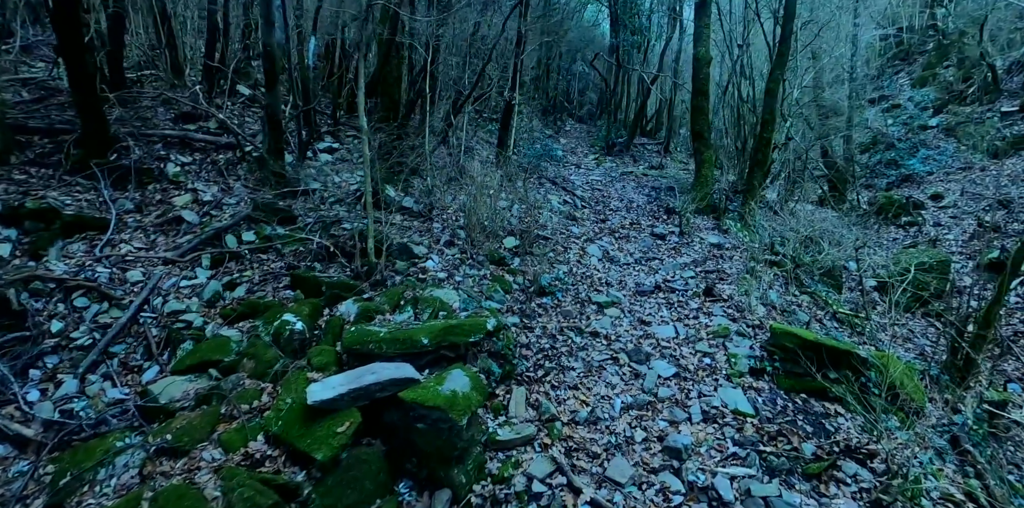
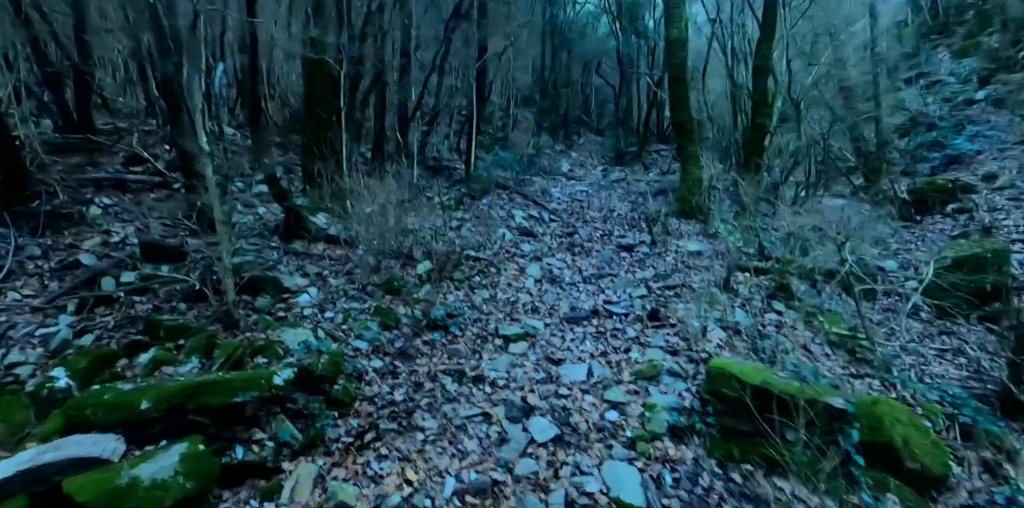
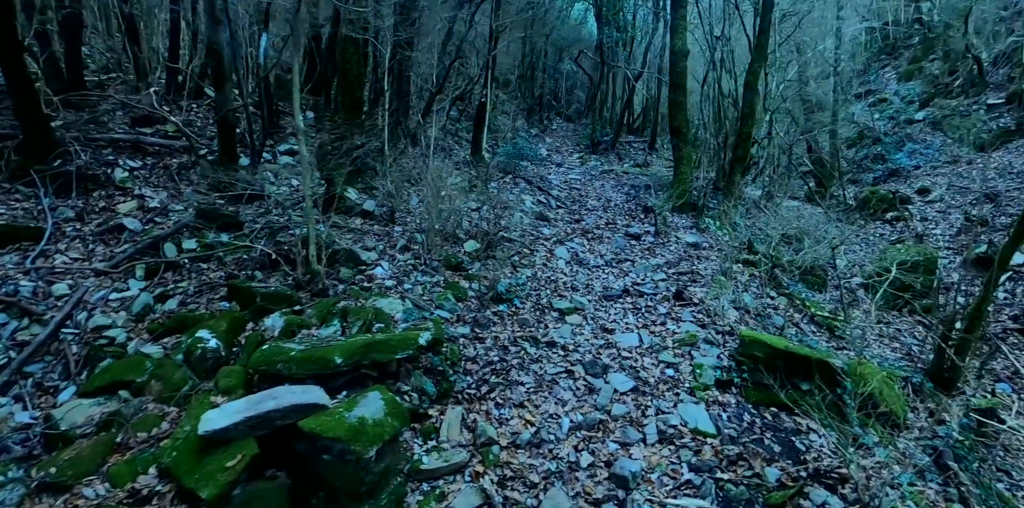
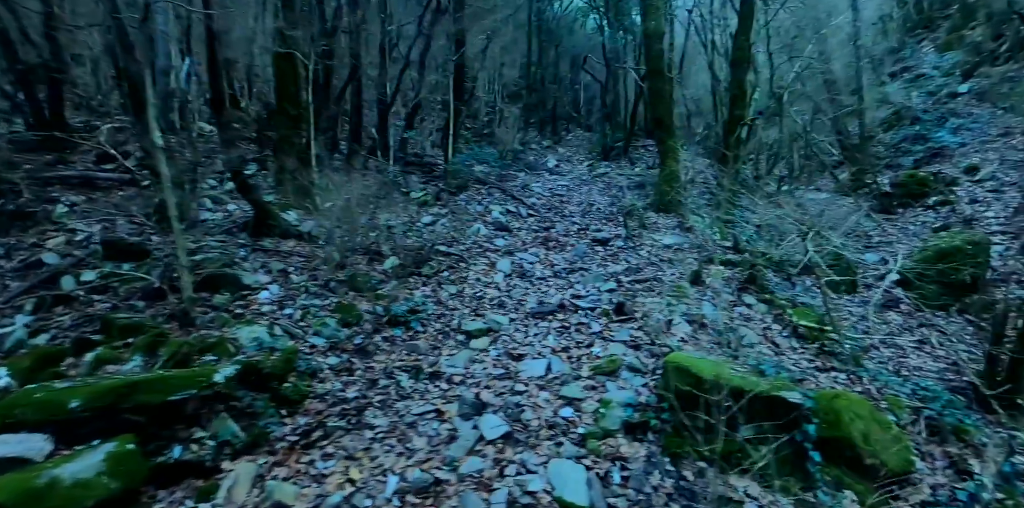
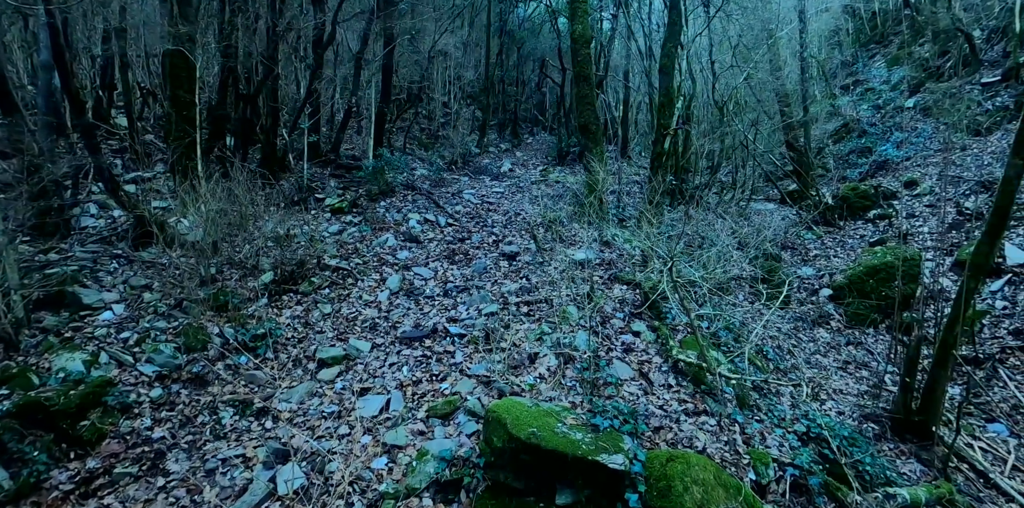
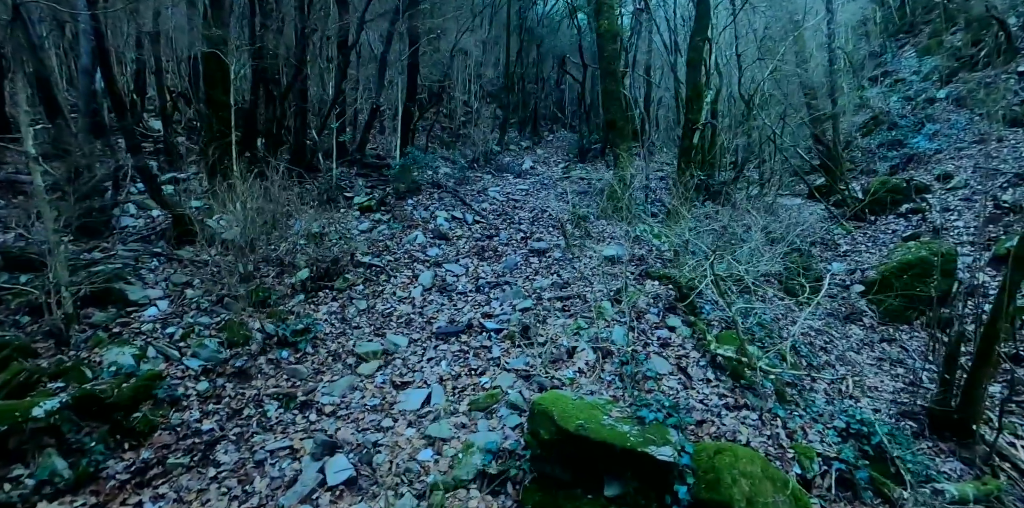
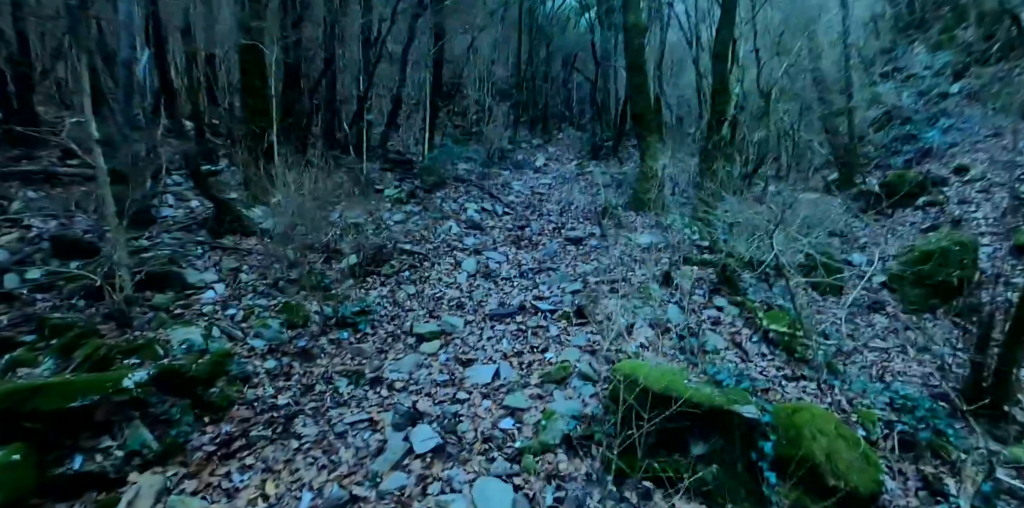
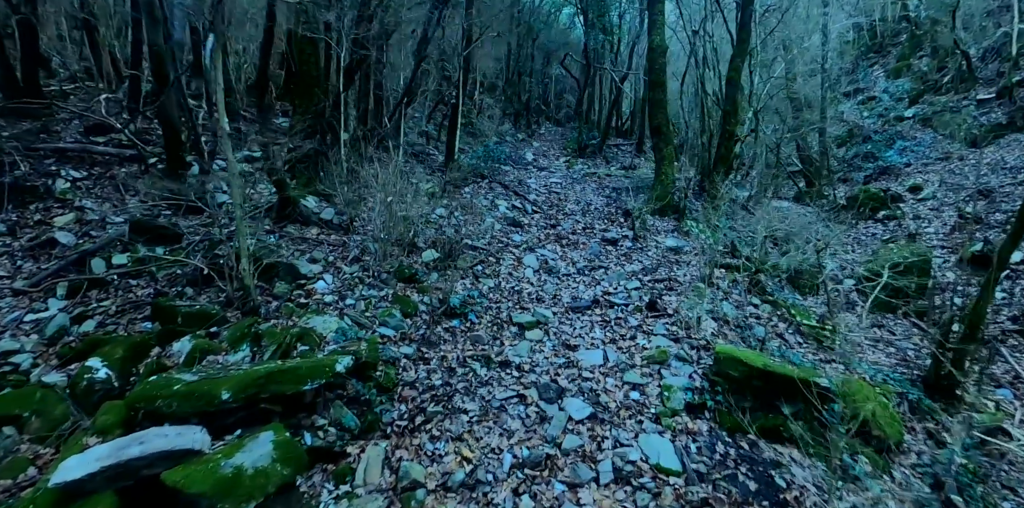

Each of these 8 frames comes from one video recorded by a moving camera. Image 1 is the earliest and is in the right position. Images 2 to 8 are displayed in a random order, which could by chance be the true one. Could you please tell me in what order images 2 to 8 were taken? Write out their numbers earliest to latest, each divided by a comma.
3, 8, 2, 4, 7, 6, 5
